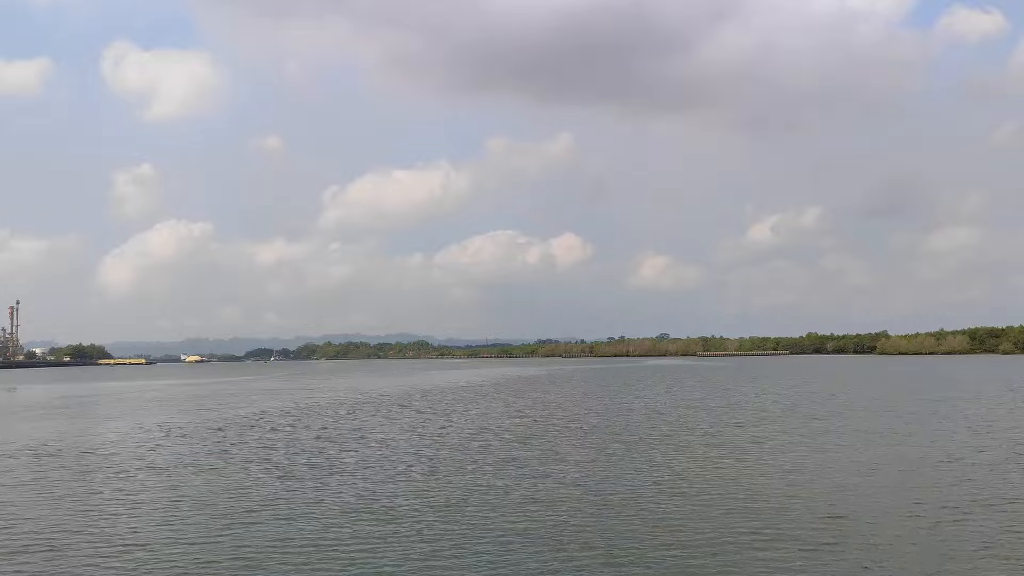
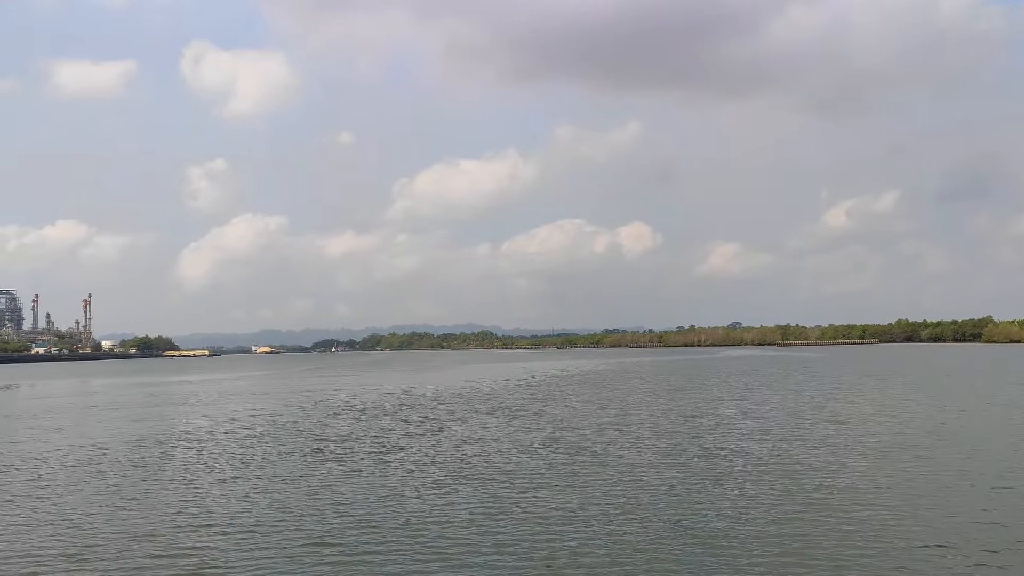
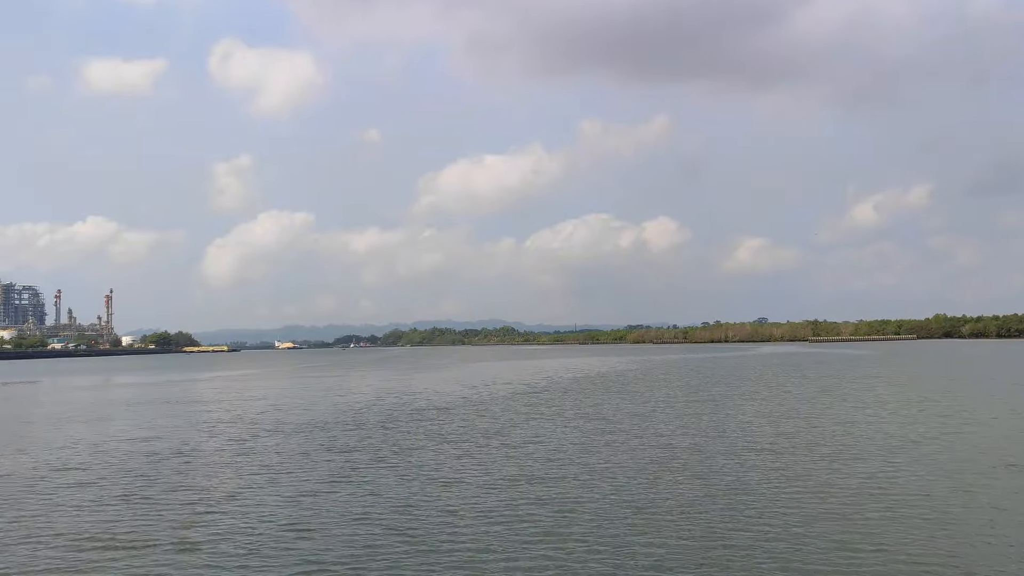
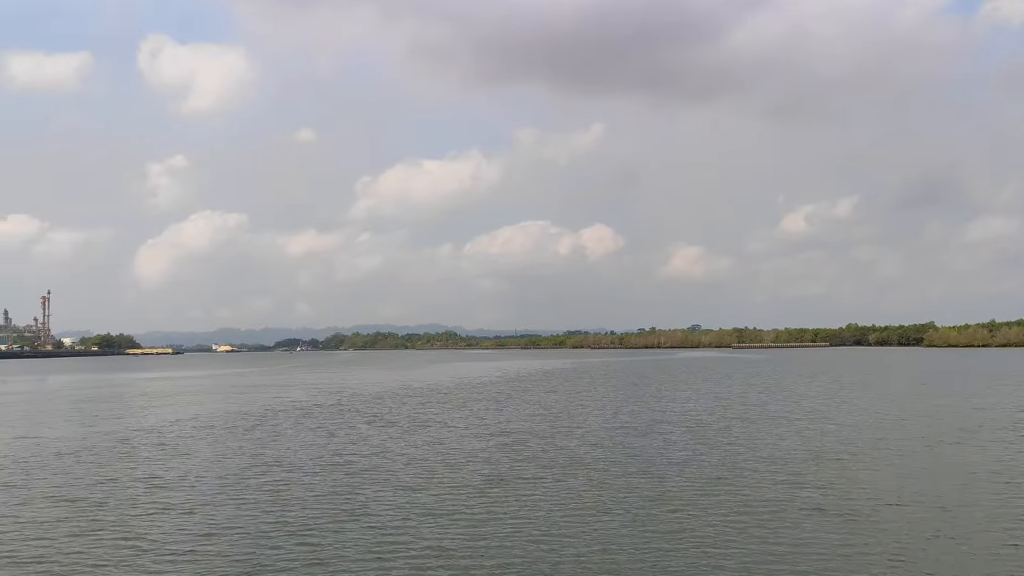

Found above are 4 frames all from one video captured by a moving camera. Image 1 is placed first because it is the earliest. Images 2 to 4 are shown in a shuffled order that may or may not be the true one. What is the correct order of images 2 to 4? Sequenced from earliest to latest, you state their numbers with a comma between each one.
4, 2, 3
